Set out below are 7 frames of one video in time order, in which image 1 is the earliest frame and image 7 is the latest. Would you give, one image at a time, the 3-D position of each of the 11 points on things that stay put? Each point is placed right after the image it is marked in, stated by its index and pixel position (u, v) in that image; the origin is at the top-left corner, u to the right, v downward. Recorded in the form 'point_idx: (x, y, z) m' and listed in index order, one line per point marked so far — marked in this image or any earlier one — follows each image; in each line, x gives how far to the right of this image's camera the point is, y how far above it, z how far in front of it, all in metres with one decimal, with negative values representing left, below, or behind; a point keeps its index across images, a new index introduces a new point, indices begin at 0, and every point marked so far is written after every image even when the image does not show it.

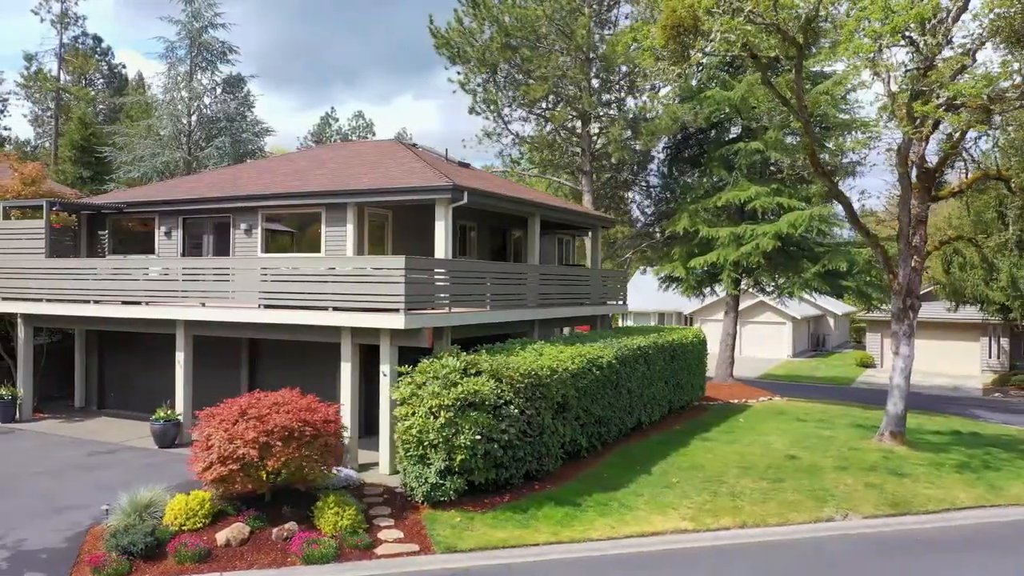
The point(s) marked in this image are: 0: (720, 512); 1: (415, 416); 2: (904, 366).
0: (+3.5, -3.7, +11.1) m
1: (-1.4, -1.9, +10.1) m
2: (+9.1, -1.8, +16.0) m
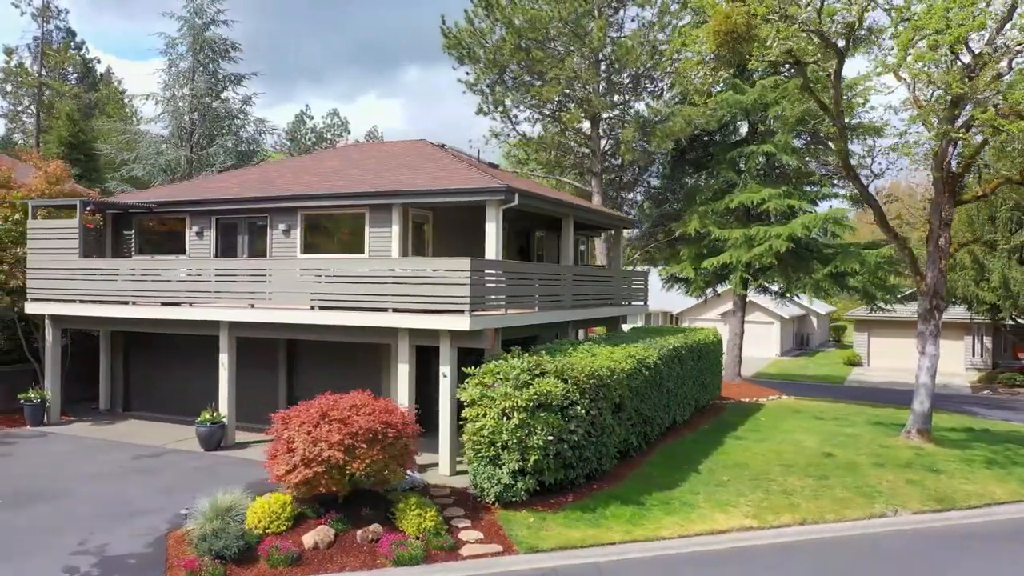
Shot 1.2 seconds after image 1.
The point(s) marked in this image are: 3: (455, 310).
0: (+4.5, -3.7, +11.3) m
1: (-0.4, -1.9, +10.1) m
2: (+10.0, -1.8, +16.3) m
3: (-0.9, -0.4, +11.7) m
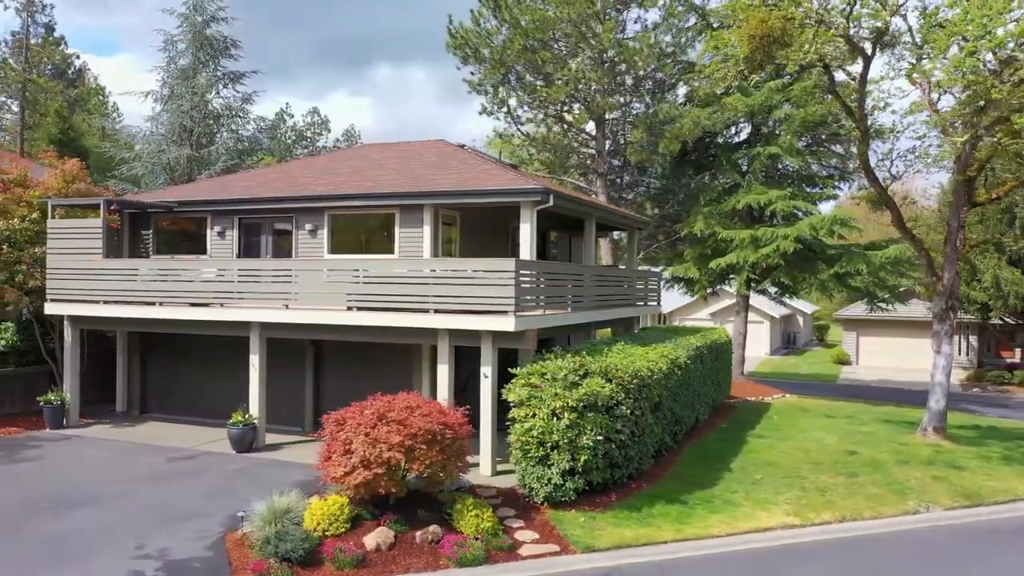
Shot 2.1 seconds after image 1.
0: (+5.2, -3.7, +11.4) m
1: (+0.3, -1.9, +10.2) m
2: (+10.6, -1.9, +16.6) m
3: (-0.2, -0.4, +11.7) m
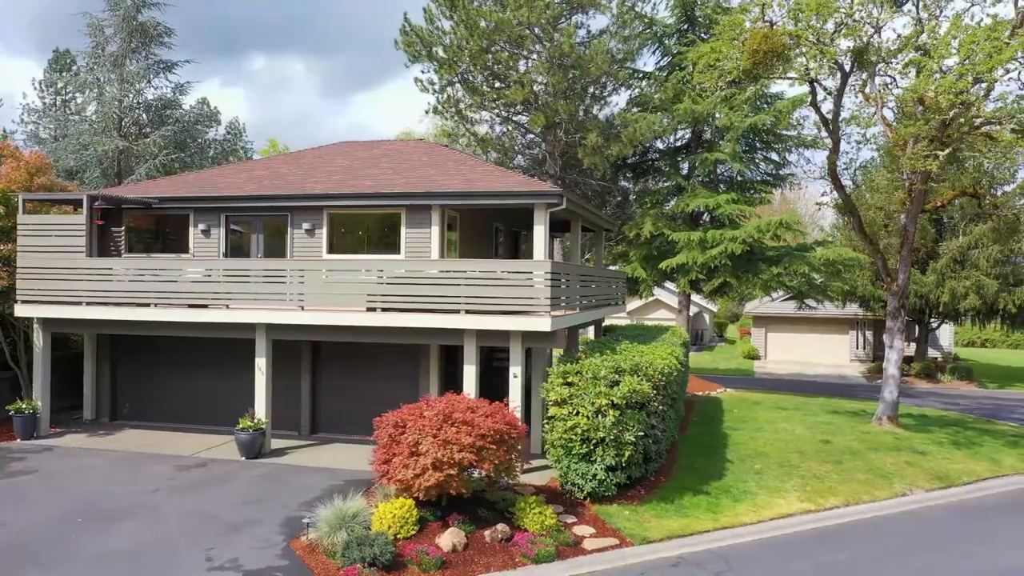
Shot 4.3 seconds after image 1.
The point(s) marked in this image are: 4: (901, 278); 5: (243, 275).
0: (+5.6, -3.7, +12.3) m
1: (+1.0, -1.9, +10.4) m
2: (+10.3, -1.9, +18.2) m
3: (+0.3, -0.4, +11.9) m
4: (+10.2, +0.3, +18.0) m
5: (-5.2, +0.2, +13.2) m
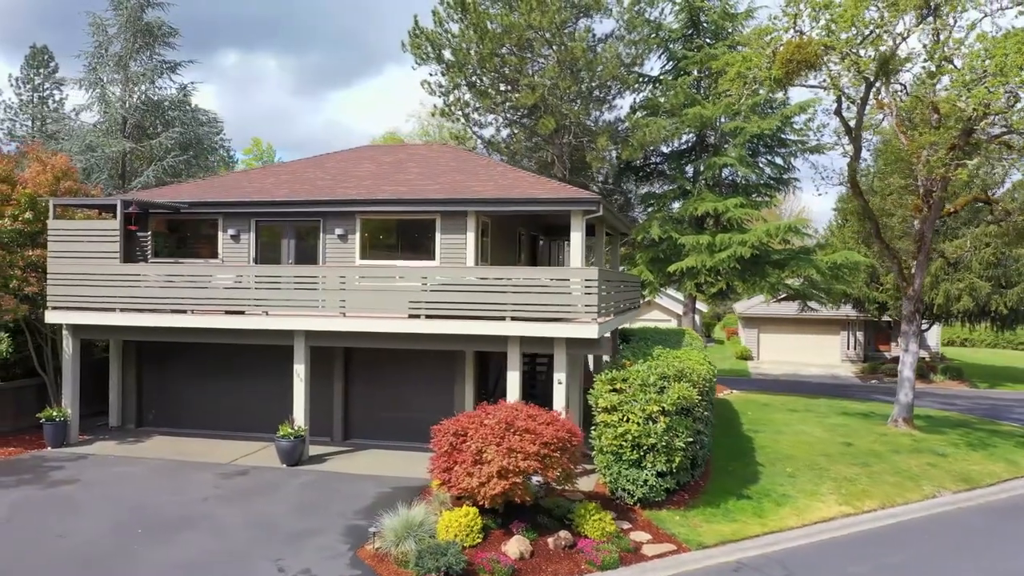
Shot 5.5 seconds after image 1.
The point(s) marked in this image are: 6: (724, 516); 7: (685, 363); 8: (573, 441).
0: (+6.4, -3.8, +12.6) m
1: (+1.8, -2.1, +10.5) m
2: (+10.9, -2.0, +18.6) m
3: (+1.1, -0.5, +12.0) m
4: (+10.9, +0.1, +18.4) m
5: (-4.5, +0.1, +13.2) m
6: (+3.3, -3.6, +10.8) m
7: (+3.1, -1.4, +12.5) m
8: (+0.8, -2.1, +9.3) m
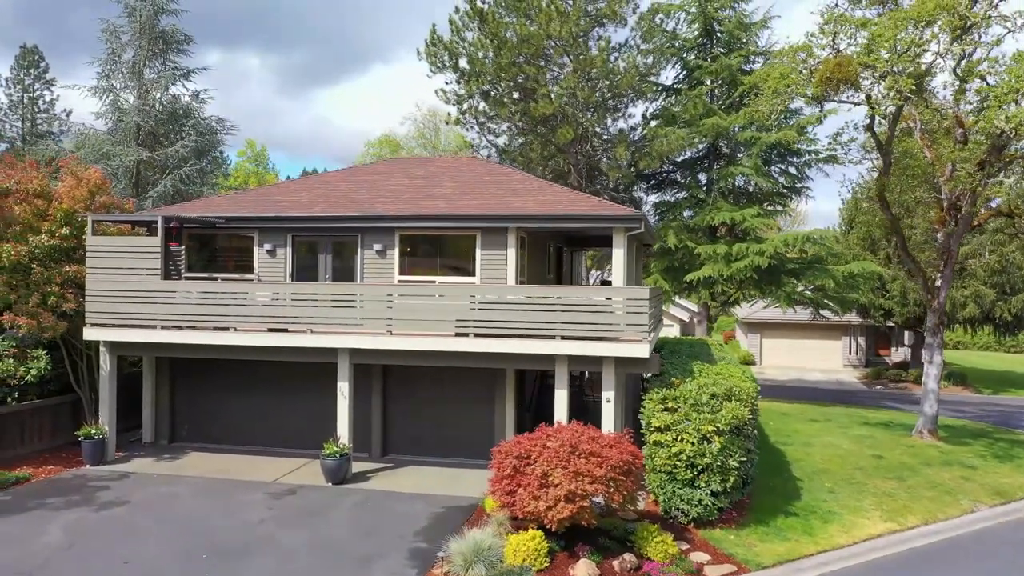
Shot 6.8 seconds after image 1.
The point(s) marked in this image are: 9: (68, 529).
0: (+7.2, -4.1, +12.7) m
1: (+2.7, -2.4, +10.6) m
2: (+11.6, -2.3, +18.7) m
3: (+1.9, -0.9, +12.1) m
4: (+11.6, -0.2, +18.5) m
5: (-3.7, -0.2, +13.2) m
6: (+4.2, -3.9, +10.8) m
7: (+4.0, -1.7, +12.6) m
8: (+1.7, -2.4, +9.3) m
9: (-6.5, -3.5, +10.0) m
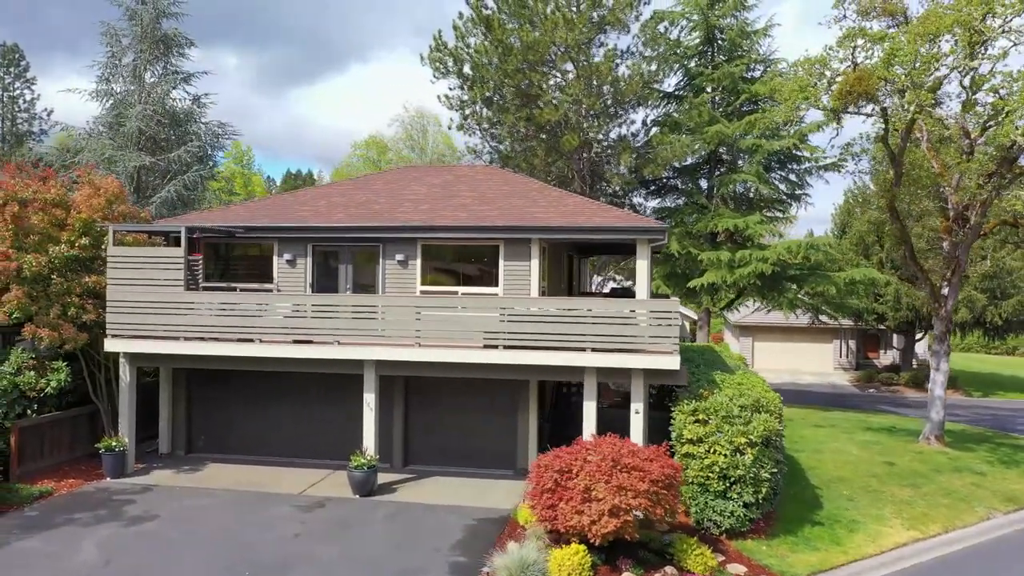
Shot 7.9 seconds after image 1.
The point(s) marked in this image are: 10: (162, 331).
0: (+7.7, -4.4, +12.9) m
1: (+3.2, -2.6, +10.7) m
2: (+12.0, -2.6, +19.0) m
3: (+2.4, -1.1, +12.2) m
4: (+12.0, -0.4, +18.8) m
5: (-3.2, -0.4, +13.2) m
6: (+4.7, -4.1, +11.0) m
7: (+4.5, -1.9, +12.7) m
8: (+2.2, -2.6, +9.4) m
9: (-5.9, -3.7, +9.9) m
10: (-7.0, -0.8, +13.6) m
